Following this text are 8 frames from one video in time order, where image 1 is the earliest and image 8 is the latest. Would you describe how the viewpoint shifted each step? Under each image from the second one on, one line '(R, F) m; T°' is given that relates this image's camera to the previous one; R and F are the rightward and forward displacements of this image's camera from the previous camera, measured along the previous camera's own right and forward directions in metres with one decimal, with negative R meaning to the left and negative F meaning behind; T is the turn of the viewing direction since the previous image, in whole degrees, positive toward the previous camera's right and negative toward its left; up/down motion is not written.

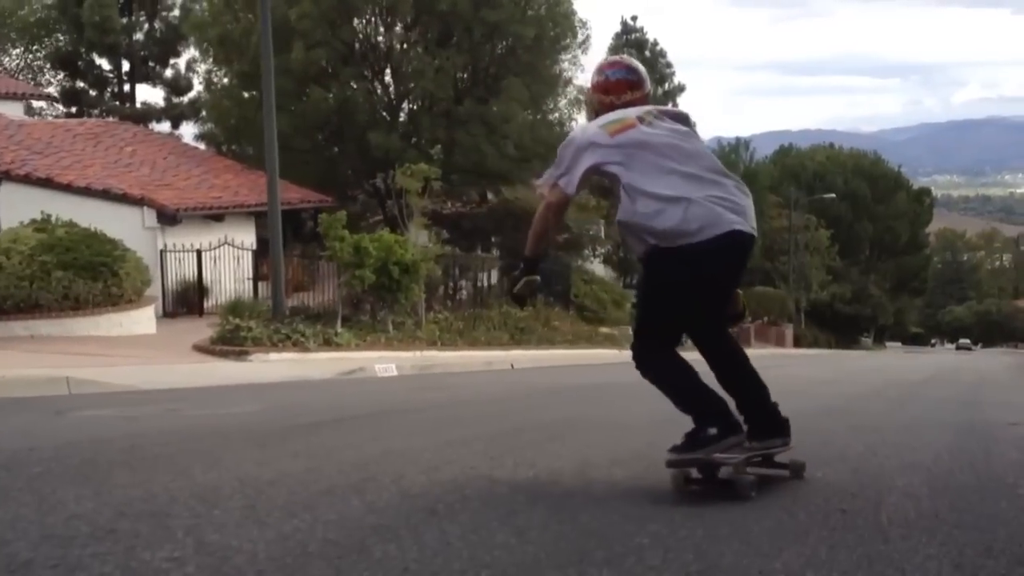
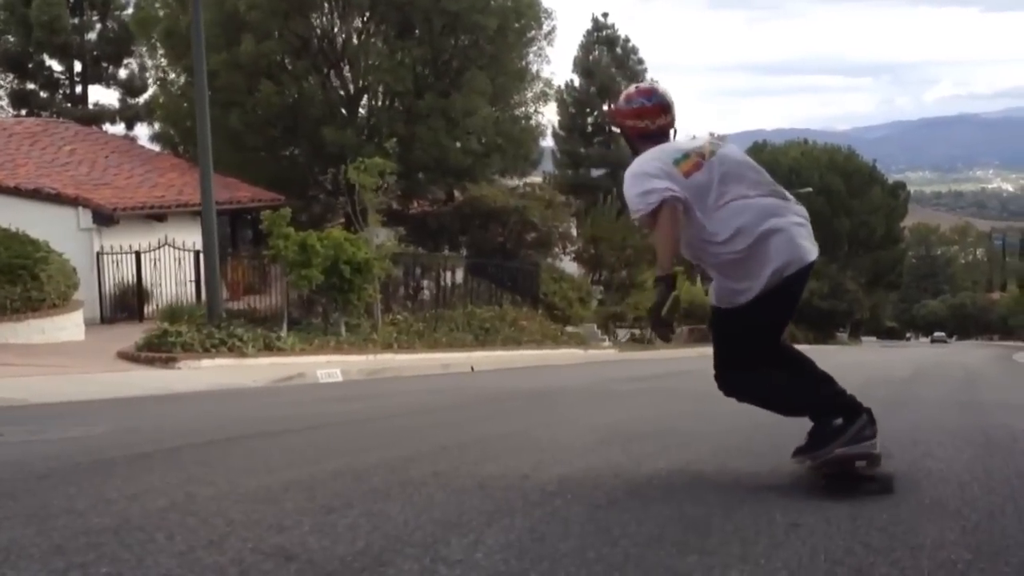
(+0.3, +1.3) m; +1°
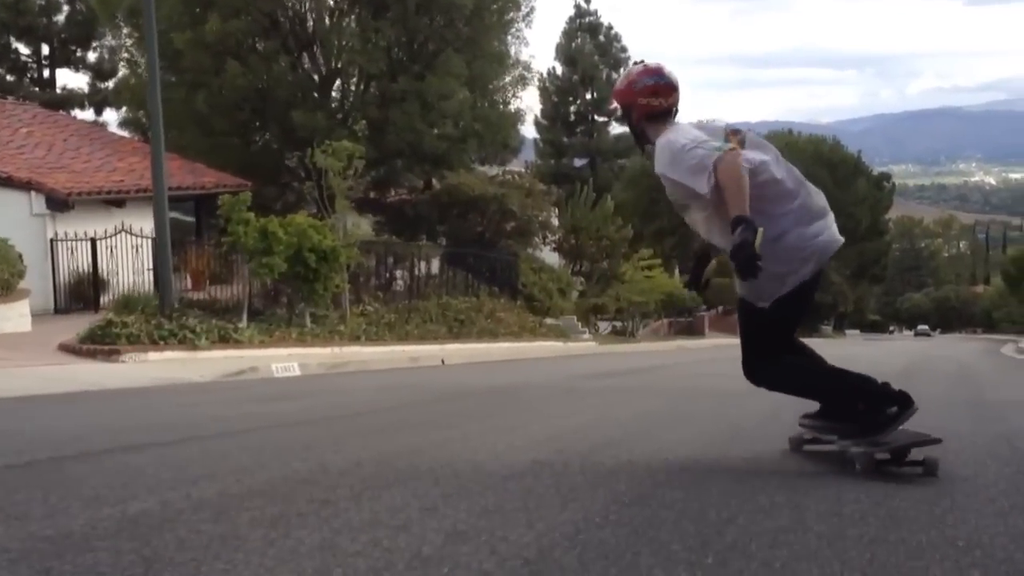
(+0.2, +0.9) m; +1°
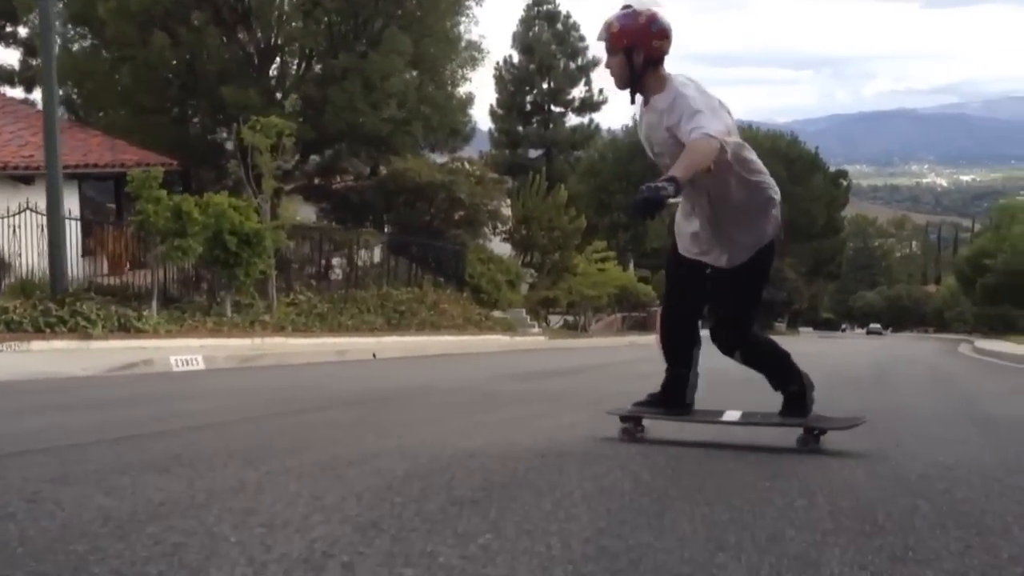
(+0.3, +1.5) m; +2°
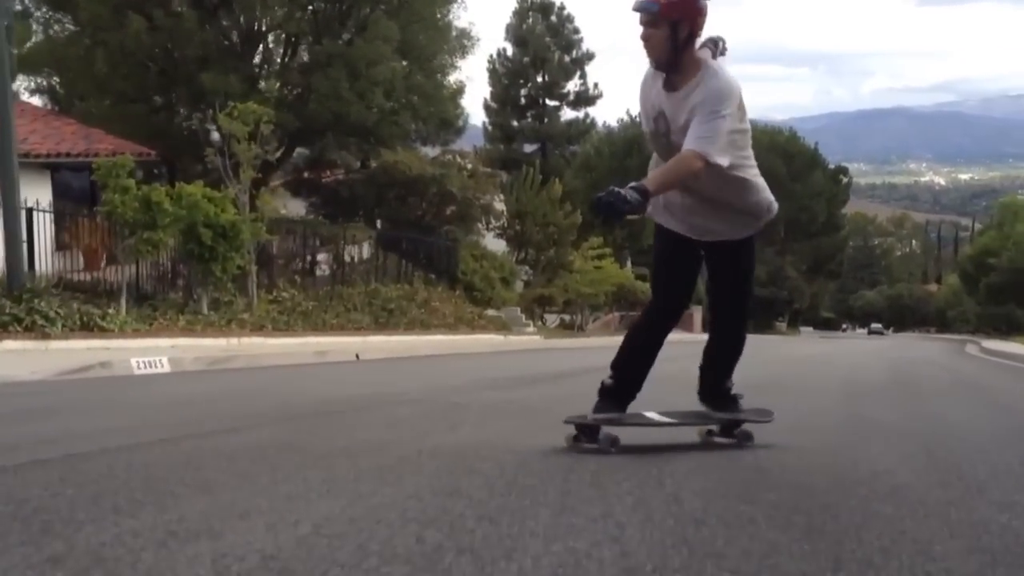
(+0.1, +1.0) m; 0°
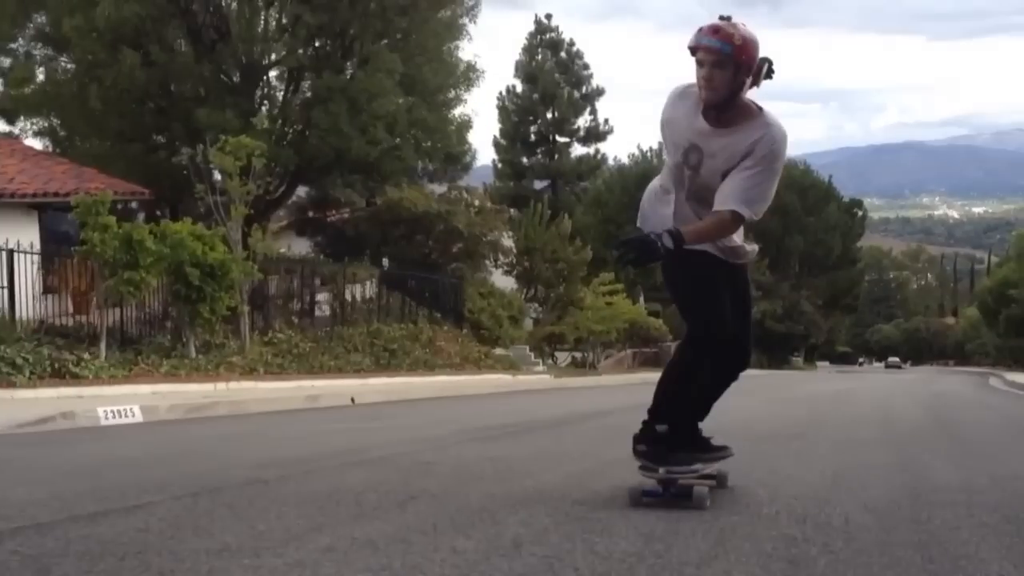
(+0.2, +1.0) m; -1°
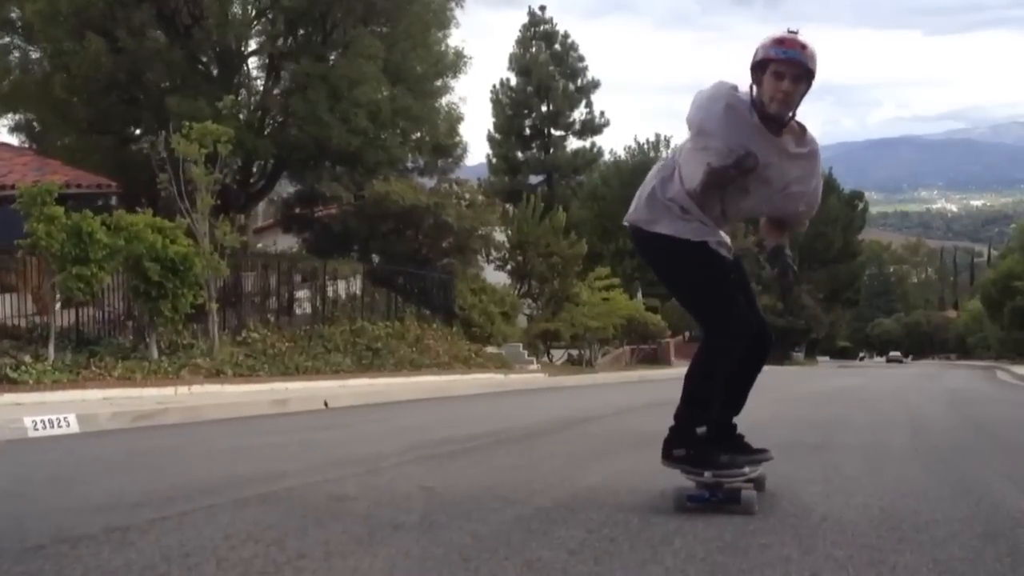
(+0.2, +1.3) m; 0°
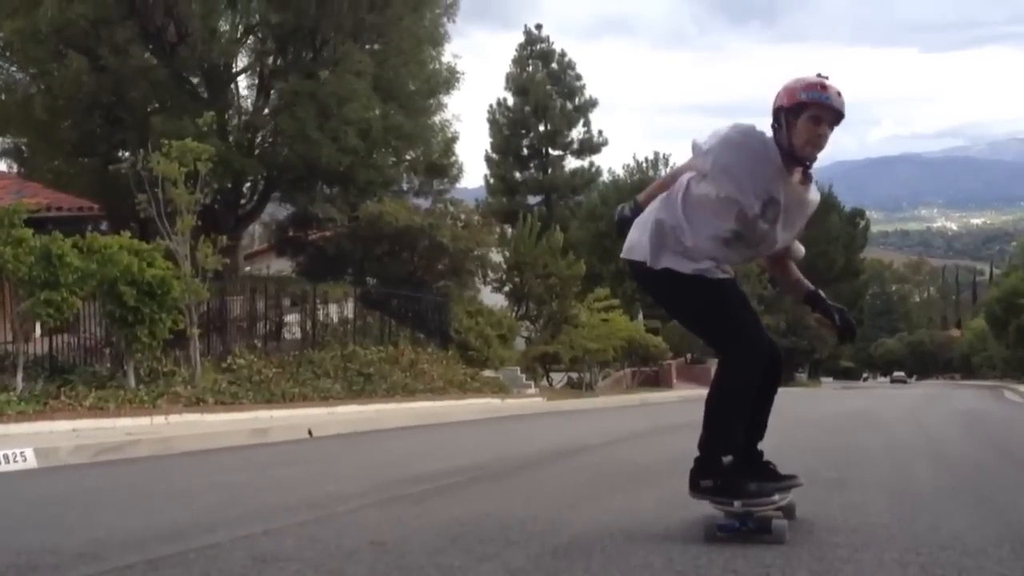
(+0.1, +0.7) m; 0°
